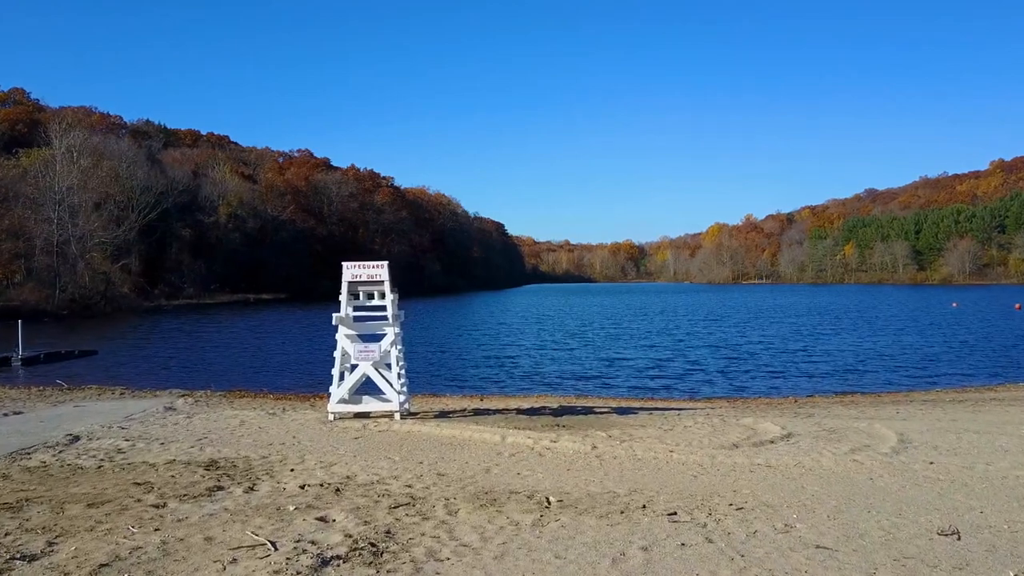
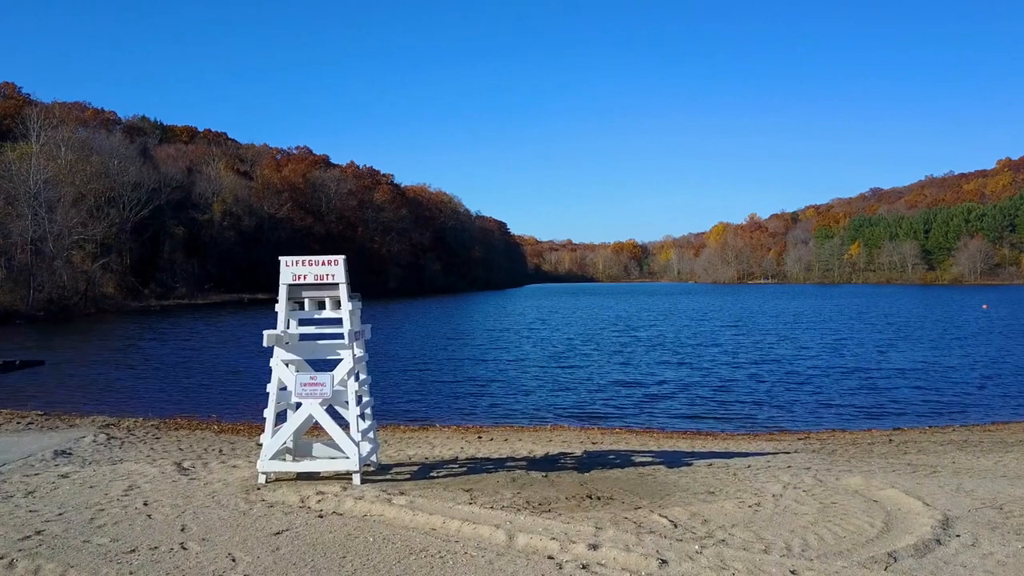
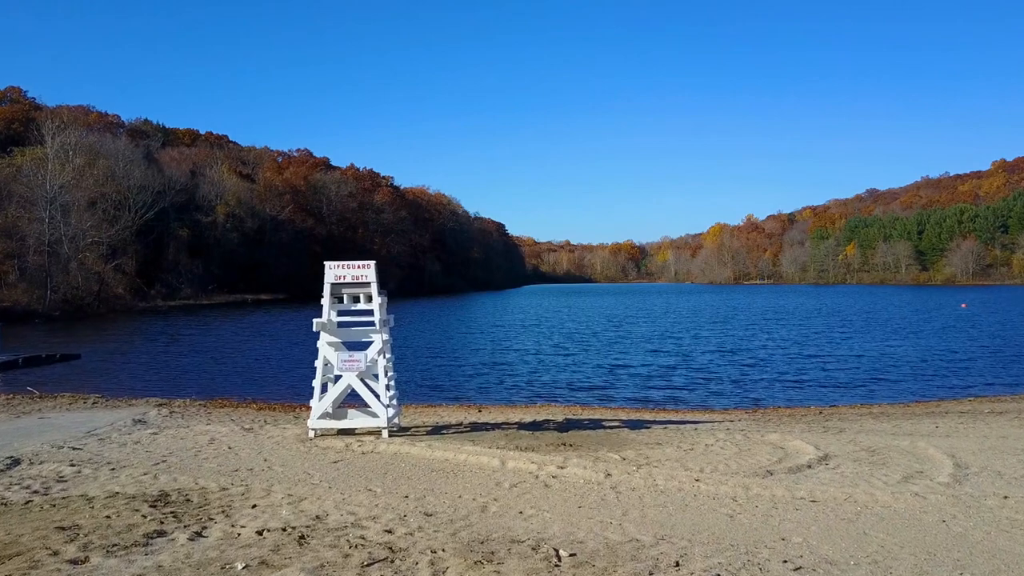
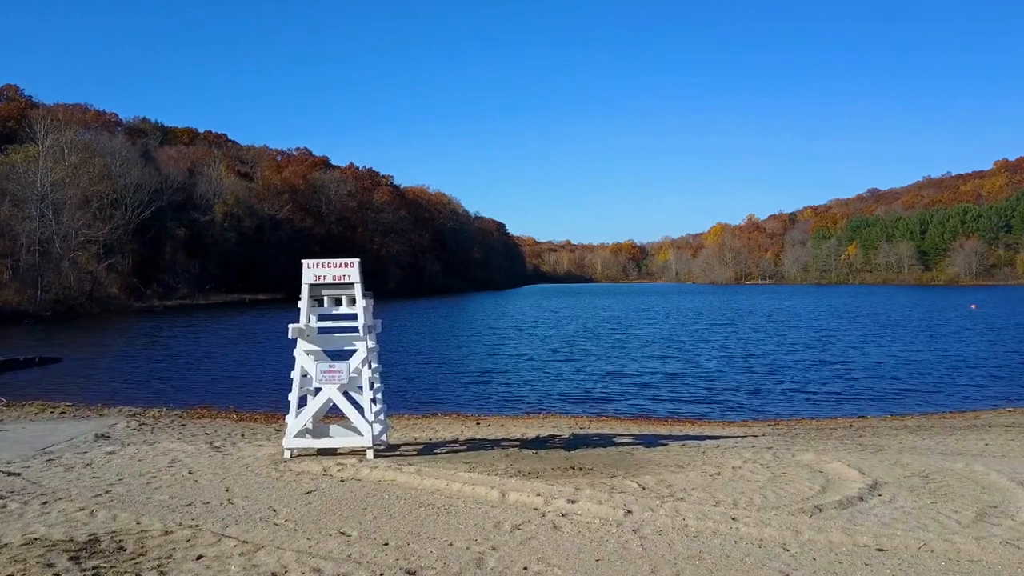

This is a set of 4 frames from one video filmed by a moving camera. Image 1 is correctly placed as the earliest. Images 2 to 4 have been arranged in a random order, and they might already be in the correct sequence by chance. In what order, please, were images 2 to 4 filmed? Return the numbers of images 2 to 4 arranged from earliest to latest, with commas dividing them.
3, 4, 2
